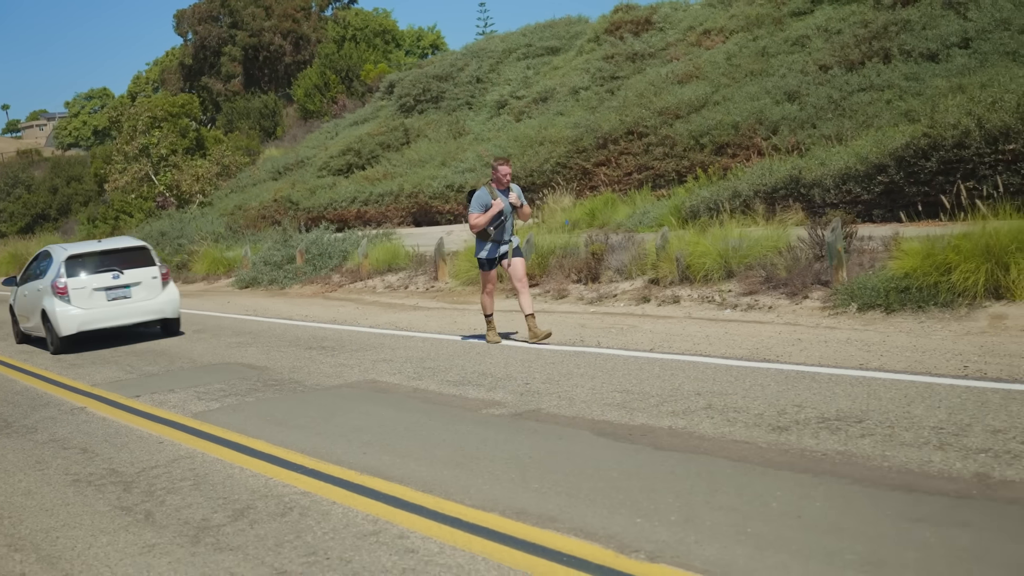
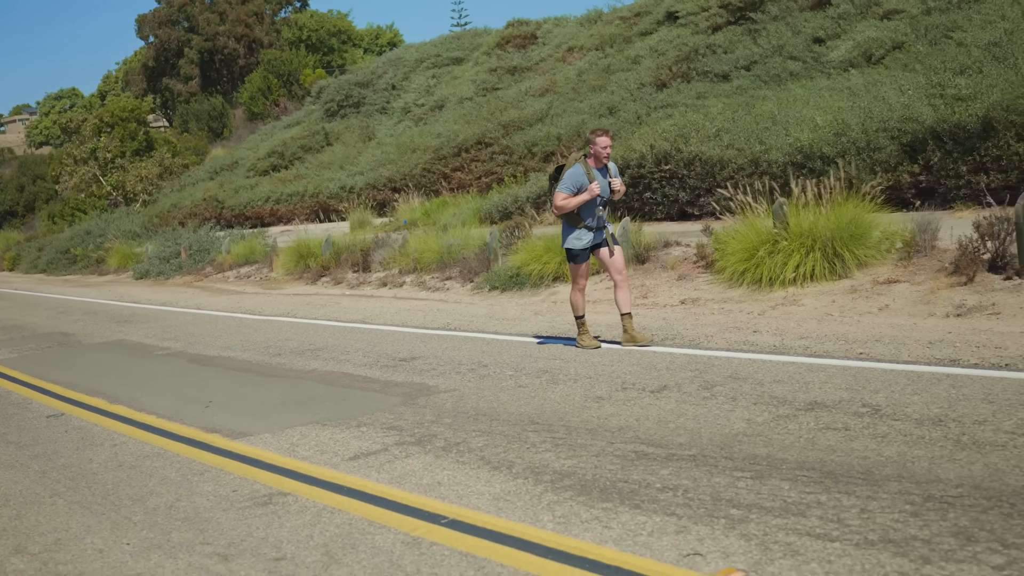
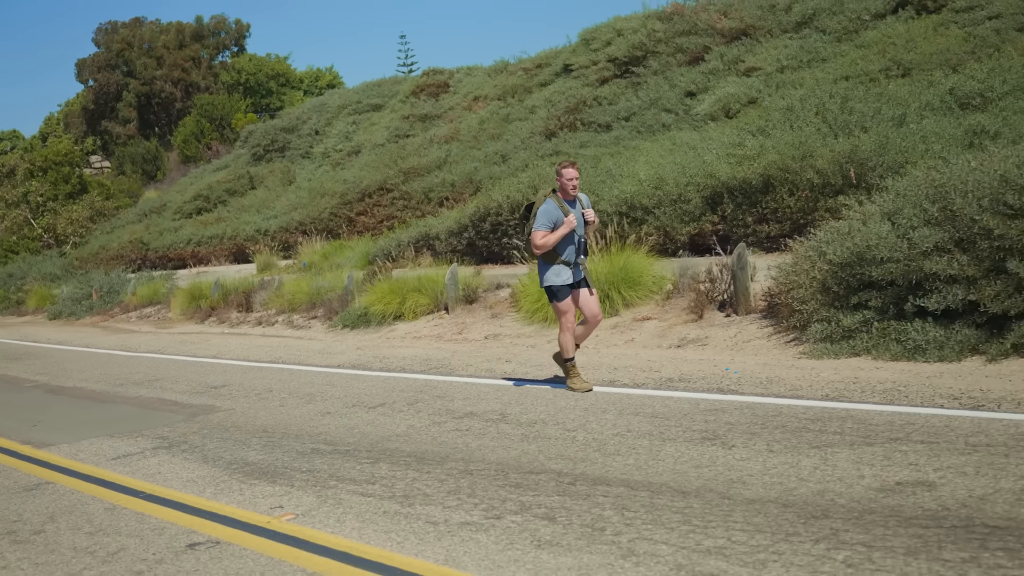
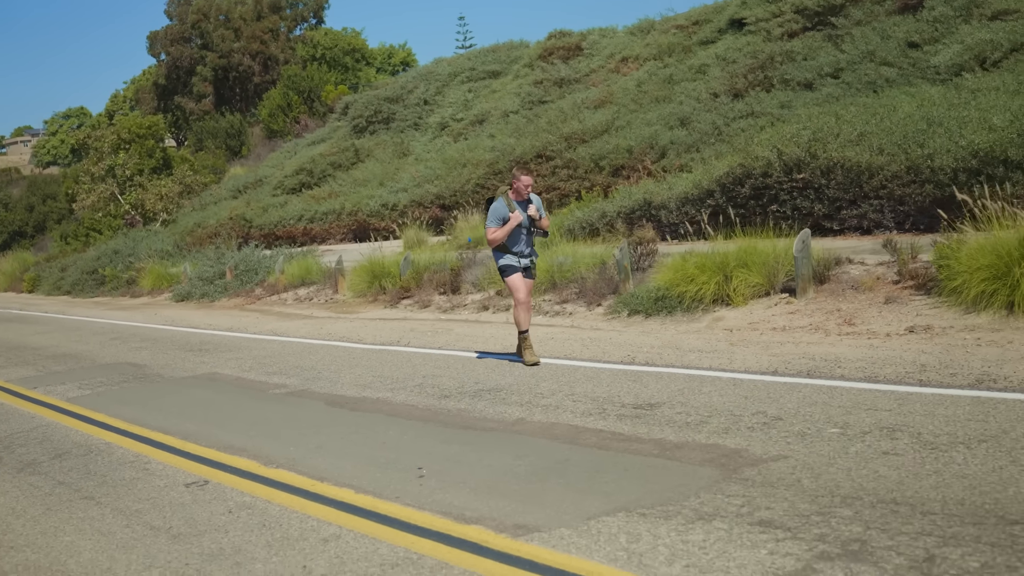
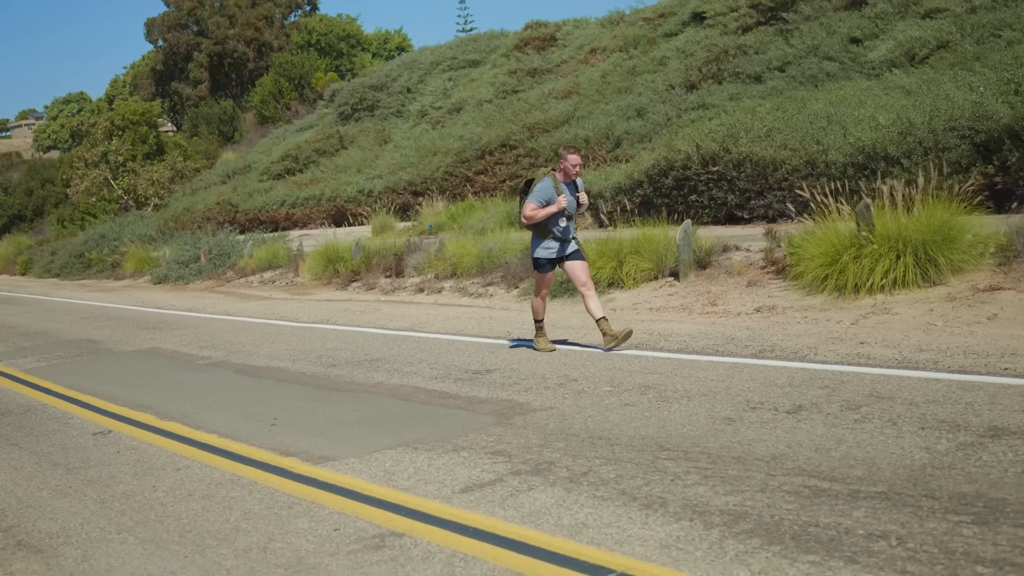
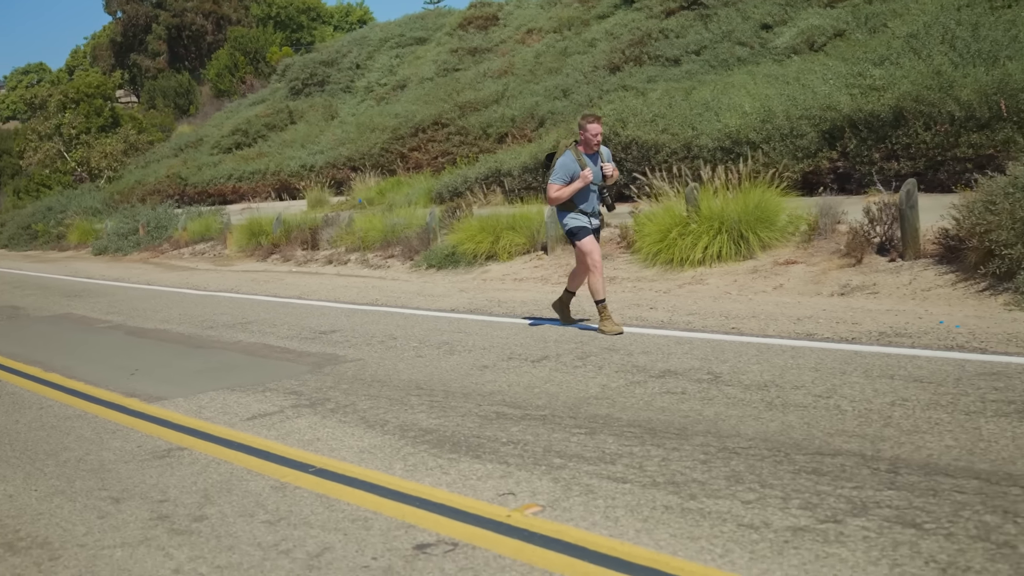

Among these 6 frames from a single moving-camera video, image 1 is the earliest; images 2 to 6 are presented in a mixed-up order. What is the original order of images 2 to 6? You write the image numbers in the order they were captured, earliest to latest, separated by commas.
4, 5, 2, 6, 3
